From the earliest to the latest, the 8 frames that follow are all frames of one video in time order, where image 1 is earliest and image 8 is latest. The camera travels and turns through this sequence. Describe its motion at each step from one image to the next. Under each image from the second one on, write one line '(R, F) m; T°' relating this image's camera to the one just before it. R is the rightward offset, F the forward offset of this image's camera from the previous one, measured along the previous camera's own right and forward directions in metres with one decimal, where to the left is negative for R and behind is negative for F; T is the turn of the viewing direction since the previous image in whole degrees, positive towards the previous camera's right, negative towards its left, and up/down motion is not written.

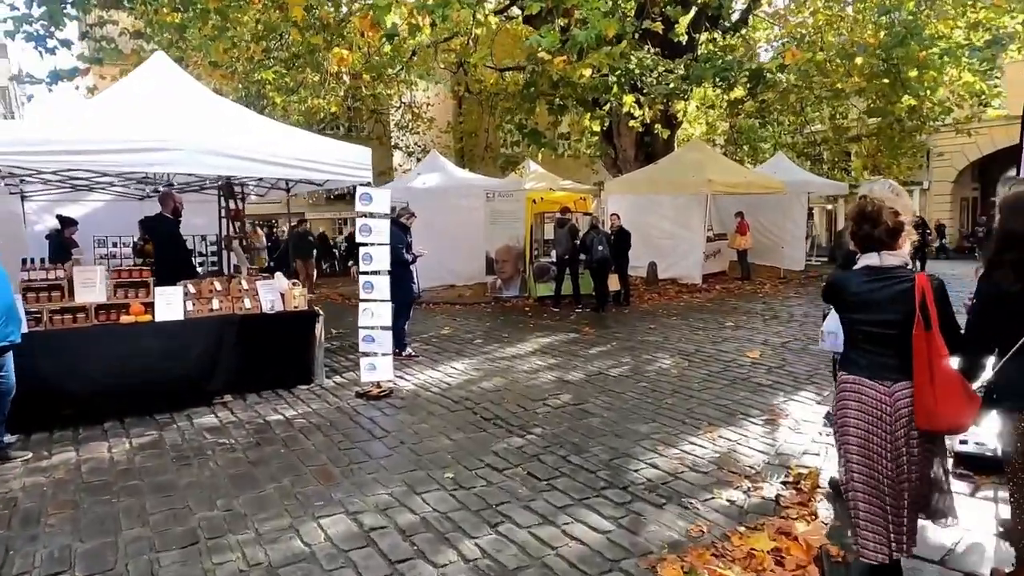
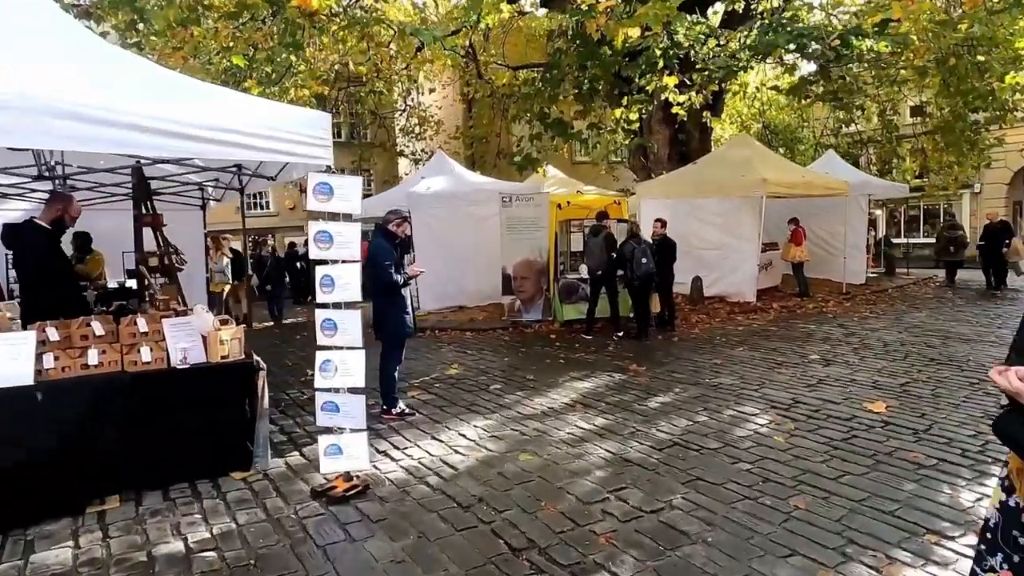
(-0.2, +2.3) m; -1°
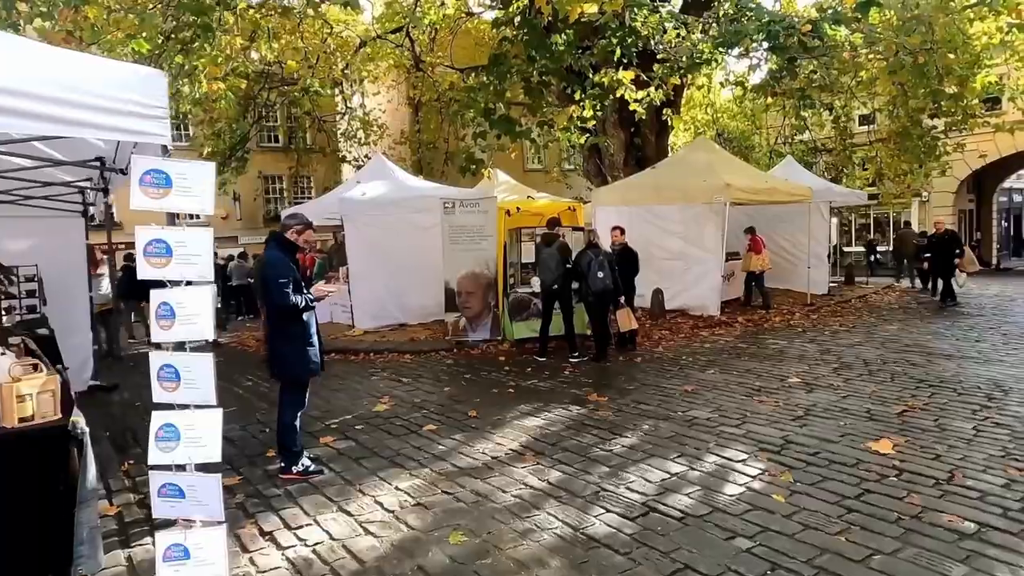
(+0.2, +1.2) m; +4°
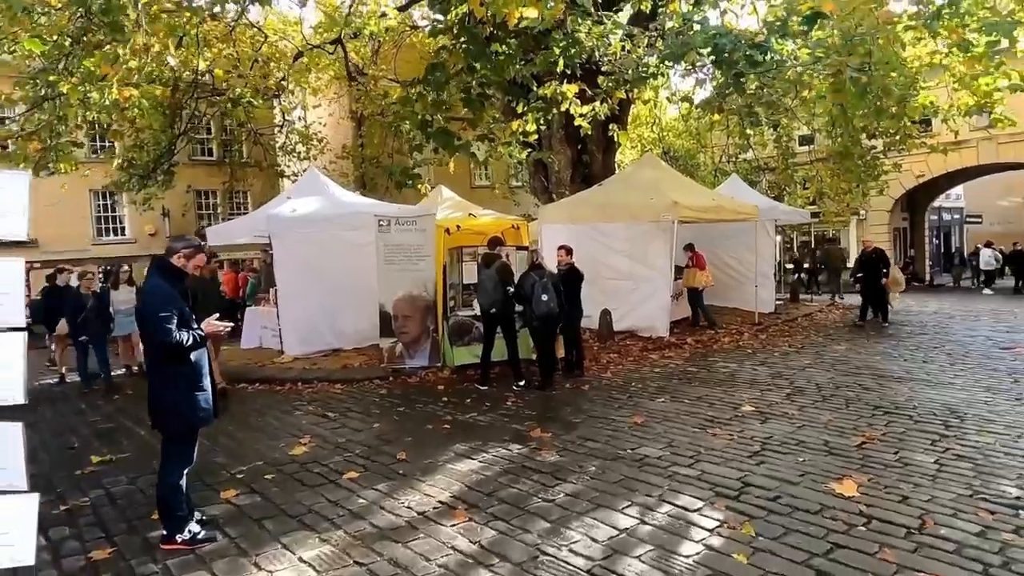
(+0.2, +0.6) m; +4°
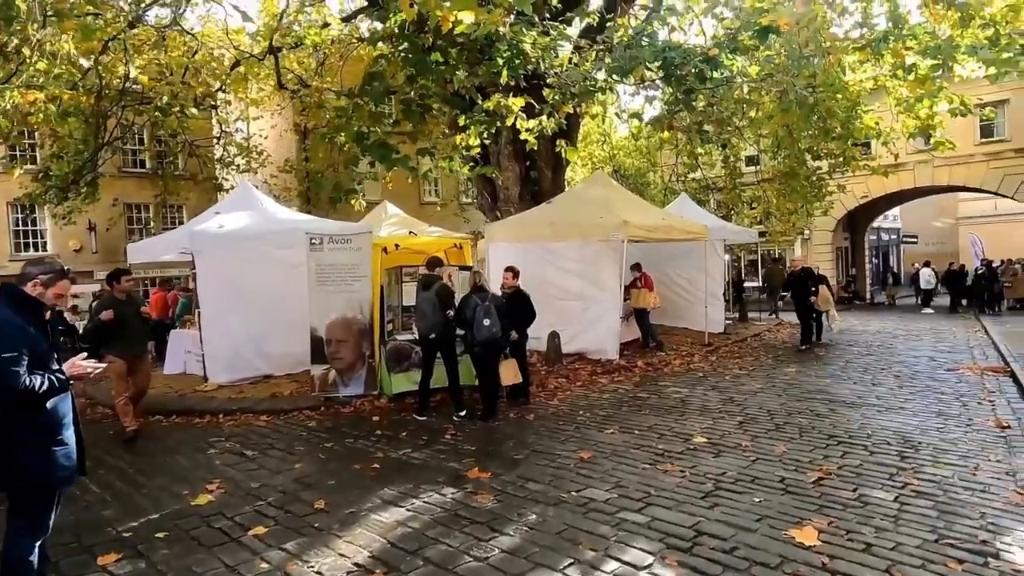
(+0.2, +0.5) m; +4°
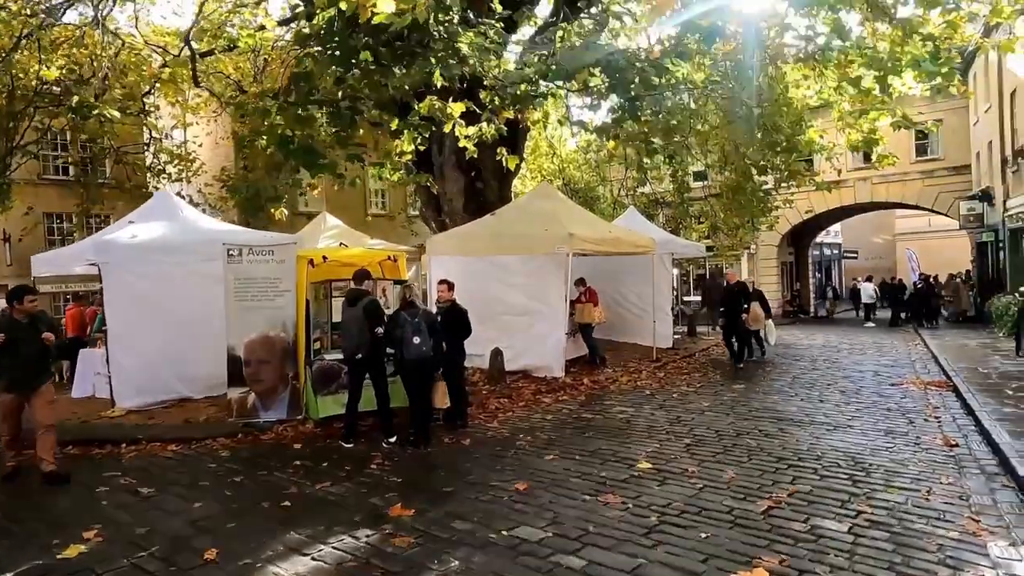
(+0.2, +0.5) m; +4°
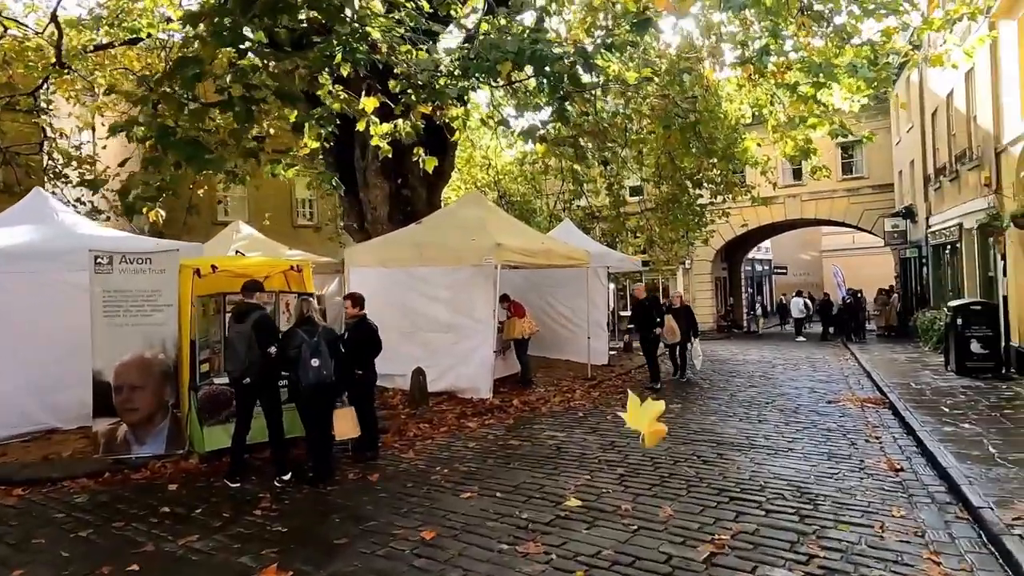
(+0.3, +0.8) m; +5°
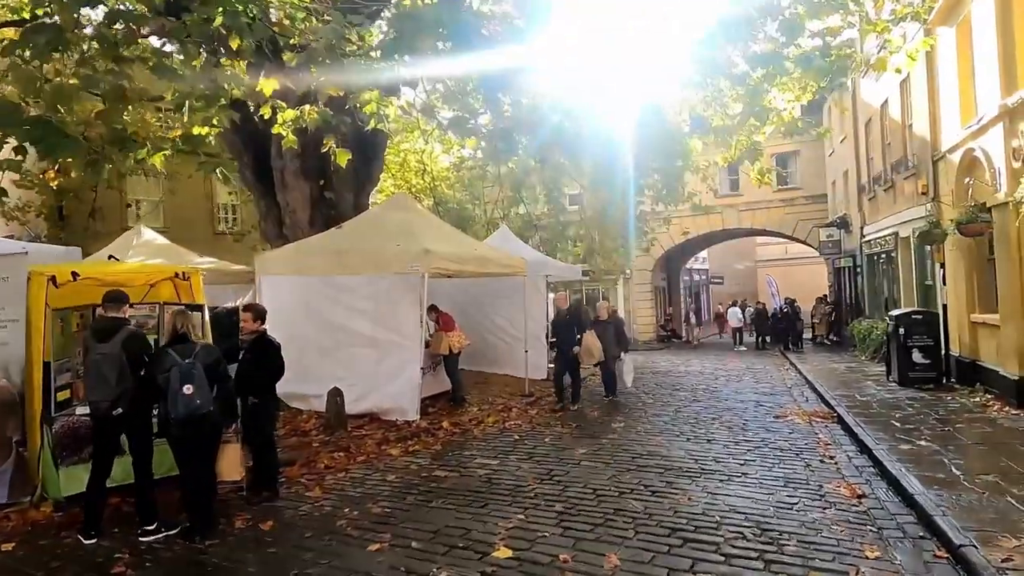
(+0.2, +0.9) m; +5°
